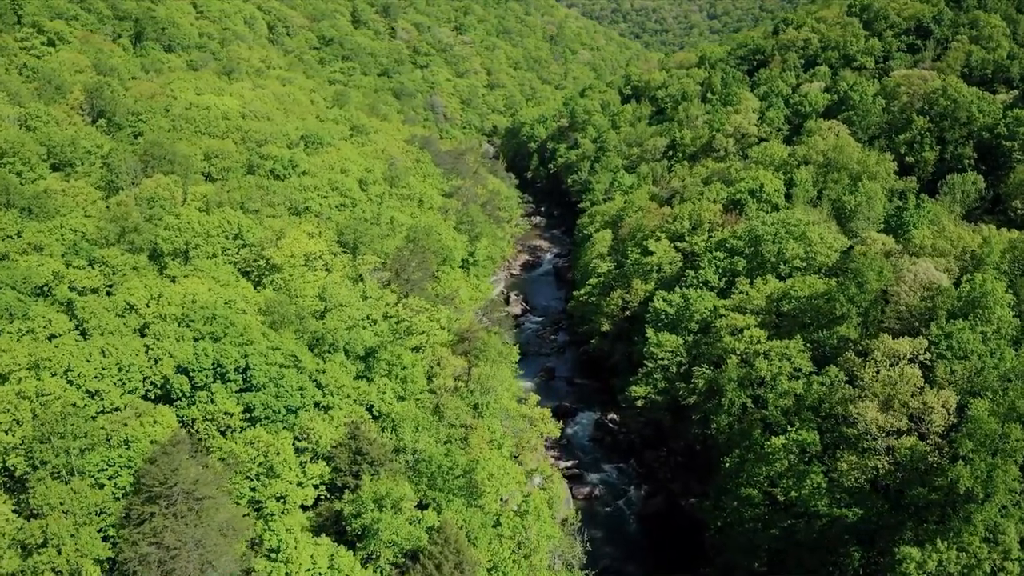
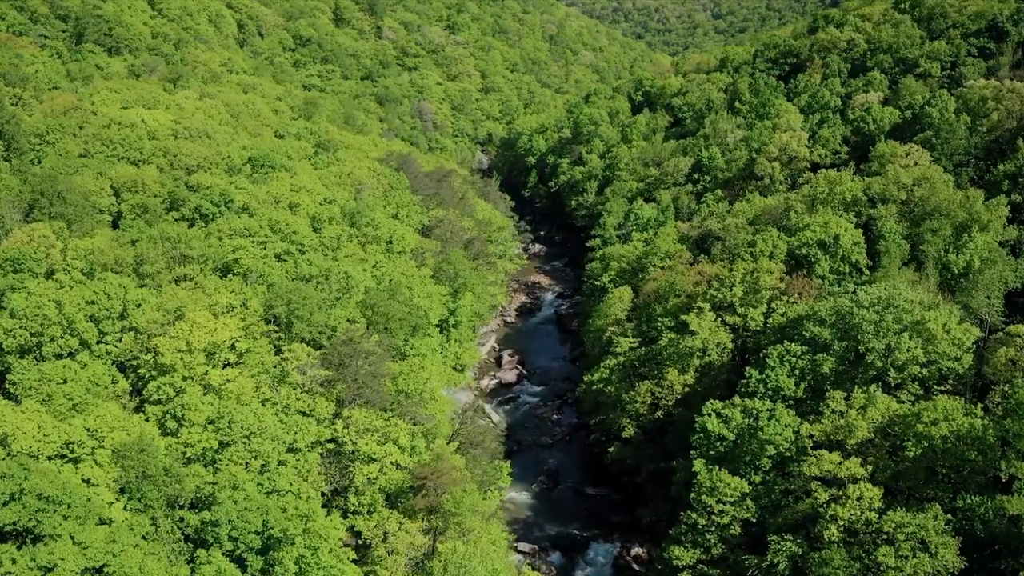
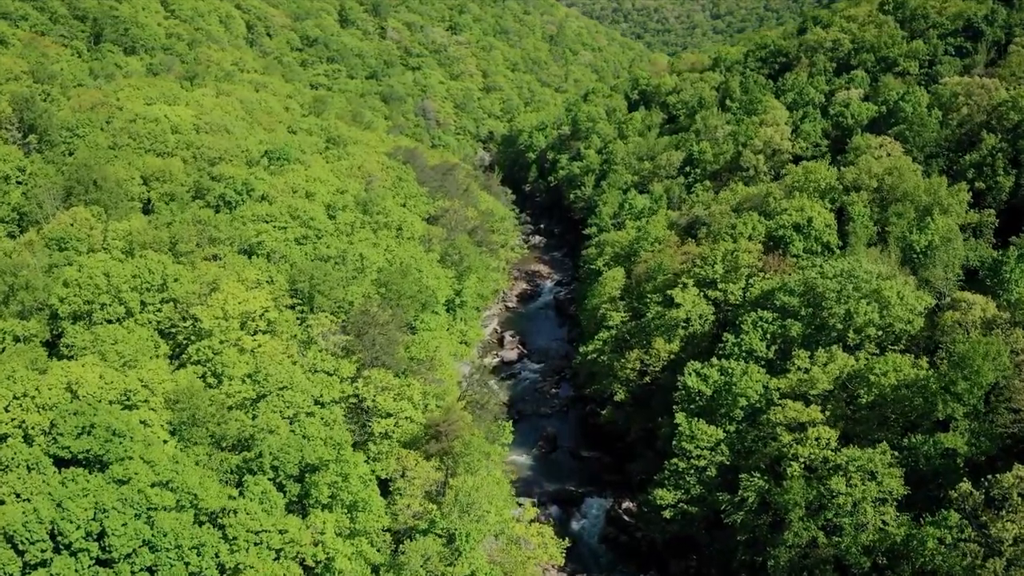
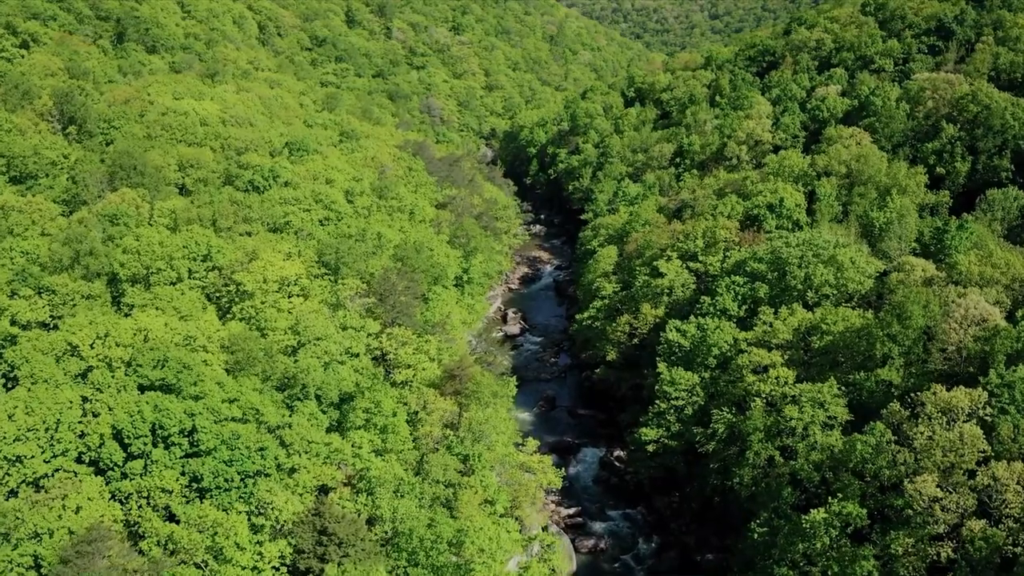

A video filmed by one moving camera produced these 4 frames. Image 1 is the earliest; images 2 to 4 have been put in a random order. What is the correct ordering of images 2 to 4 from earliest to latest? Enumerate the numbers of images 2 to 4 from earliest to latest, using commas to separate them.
4, 3, 2
